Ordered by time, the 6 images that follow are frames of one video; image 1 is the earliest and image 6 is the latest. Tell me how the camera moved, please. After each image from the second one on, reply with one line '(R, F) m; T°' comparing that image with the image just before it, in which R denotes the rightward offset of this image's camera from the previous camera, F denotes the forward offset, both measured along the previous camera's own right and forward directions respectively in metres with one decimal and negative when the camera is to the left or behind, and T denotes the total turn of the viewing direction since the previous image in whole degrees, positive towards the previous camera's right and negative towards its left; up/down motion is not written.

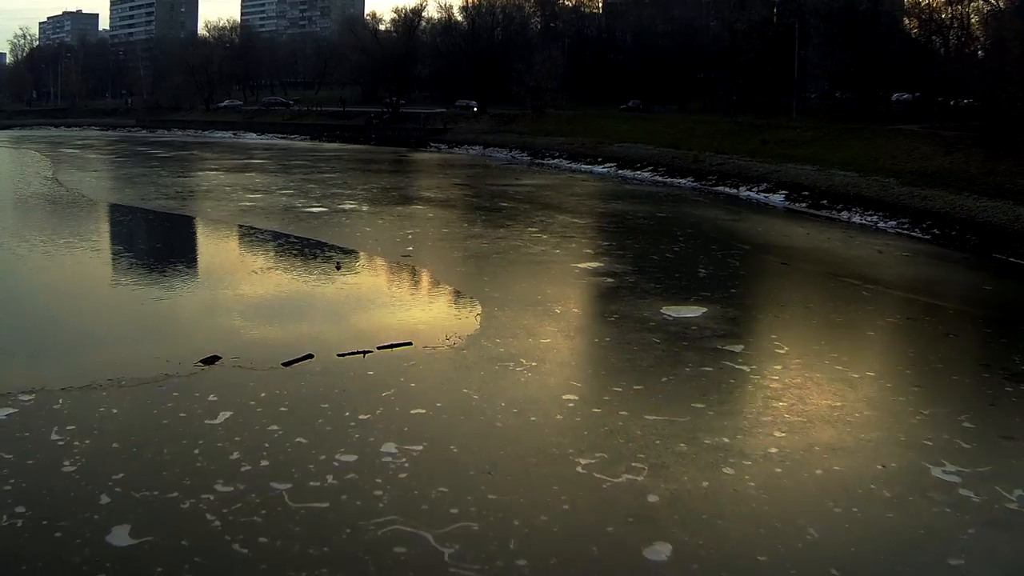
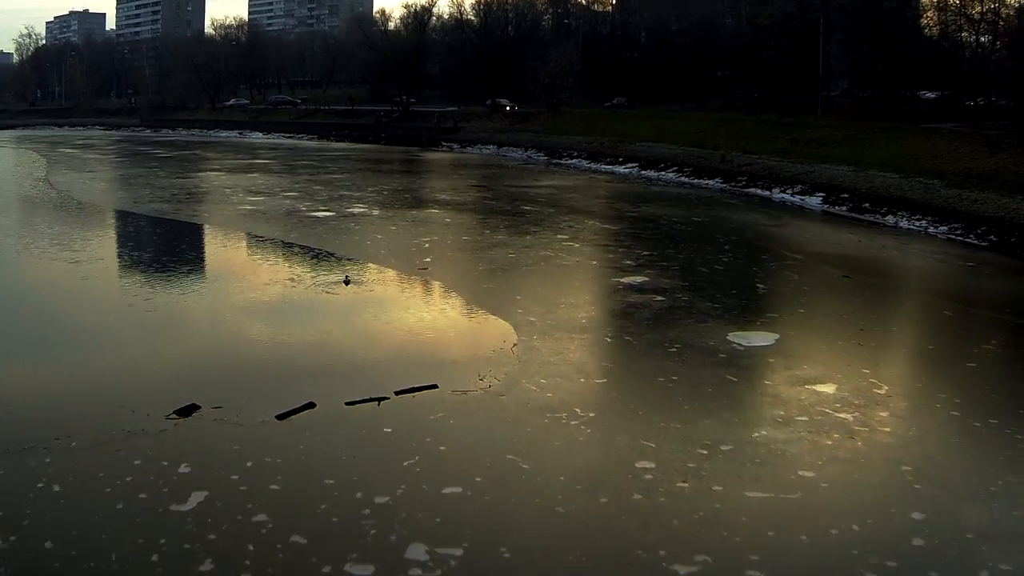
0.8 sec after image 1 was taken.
(-0.4, +1.7) m; 0°
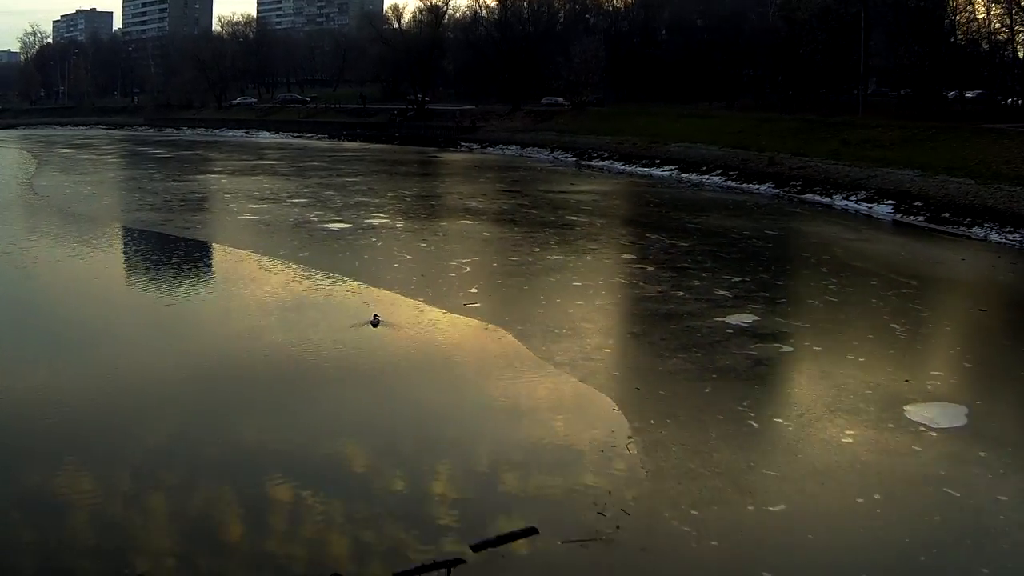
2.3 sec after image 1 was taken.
(-0.7, +2.6) m; 0°
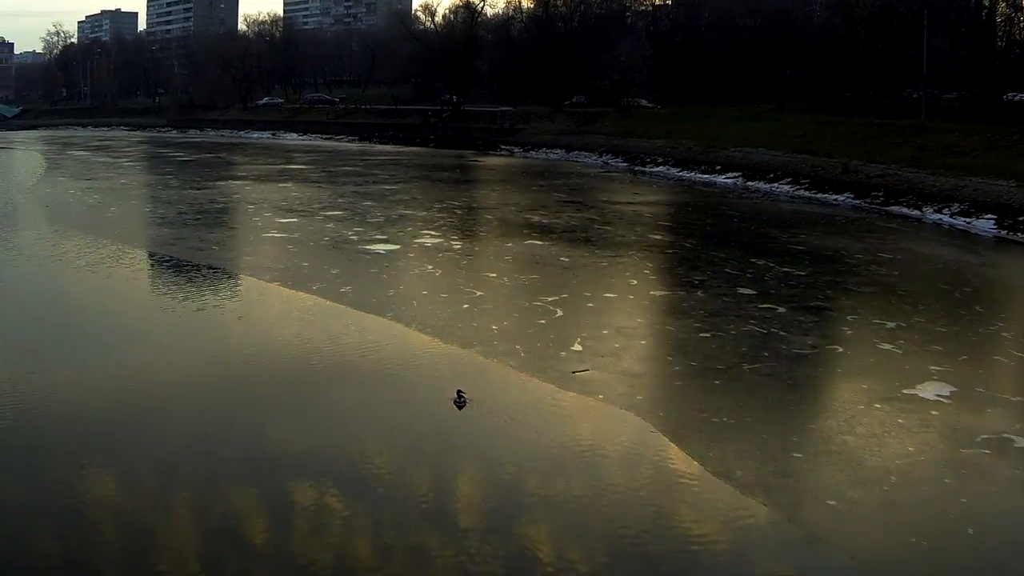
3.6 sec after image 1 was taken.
(-0.8, +2.3) m; -1°
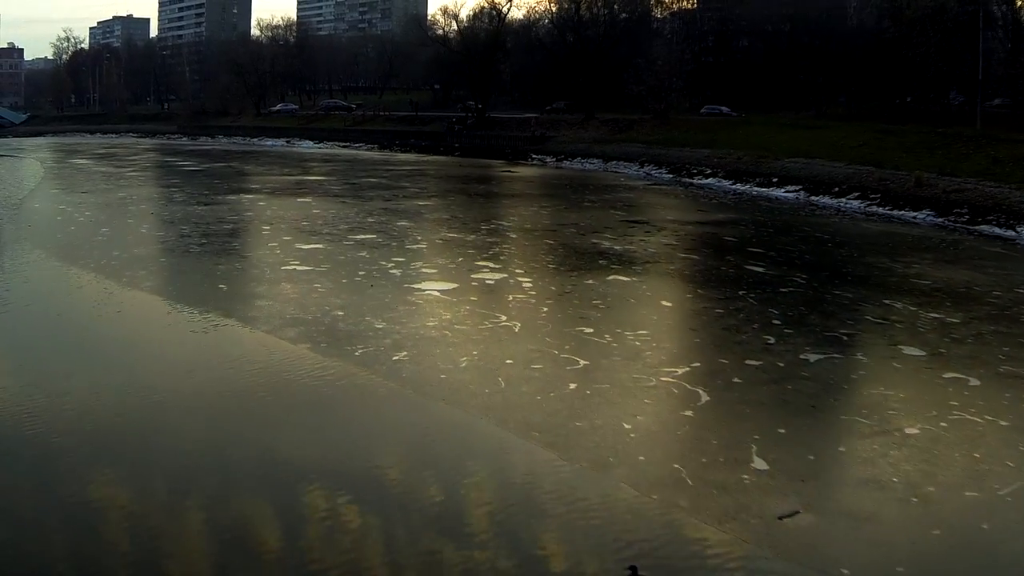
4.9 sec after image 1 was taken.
(-0.8, +2.3) m; -1°
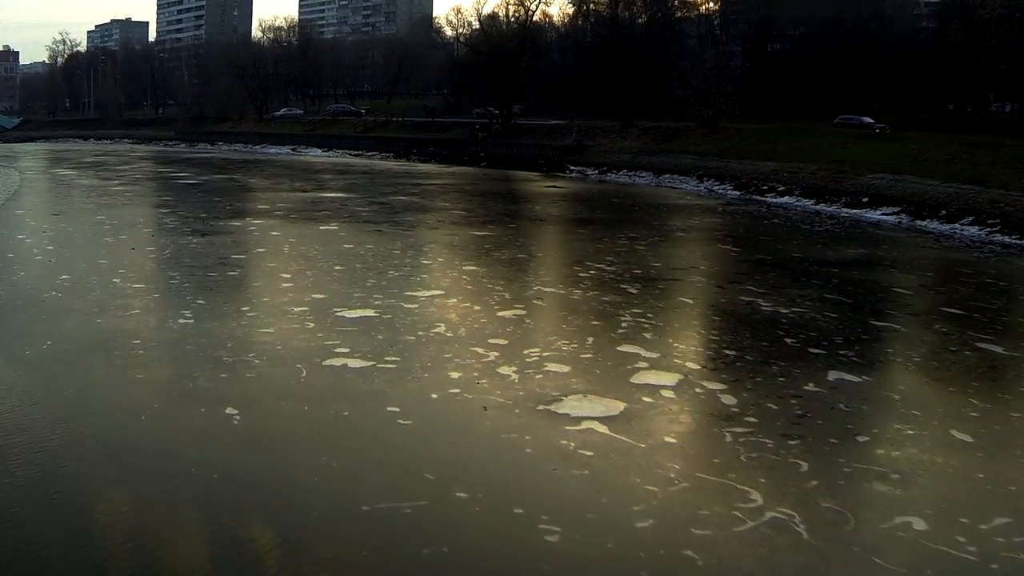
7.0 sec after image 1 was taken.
(-1.2, +3.3) m; 0°
